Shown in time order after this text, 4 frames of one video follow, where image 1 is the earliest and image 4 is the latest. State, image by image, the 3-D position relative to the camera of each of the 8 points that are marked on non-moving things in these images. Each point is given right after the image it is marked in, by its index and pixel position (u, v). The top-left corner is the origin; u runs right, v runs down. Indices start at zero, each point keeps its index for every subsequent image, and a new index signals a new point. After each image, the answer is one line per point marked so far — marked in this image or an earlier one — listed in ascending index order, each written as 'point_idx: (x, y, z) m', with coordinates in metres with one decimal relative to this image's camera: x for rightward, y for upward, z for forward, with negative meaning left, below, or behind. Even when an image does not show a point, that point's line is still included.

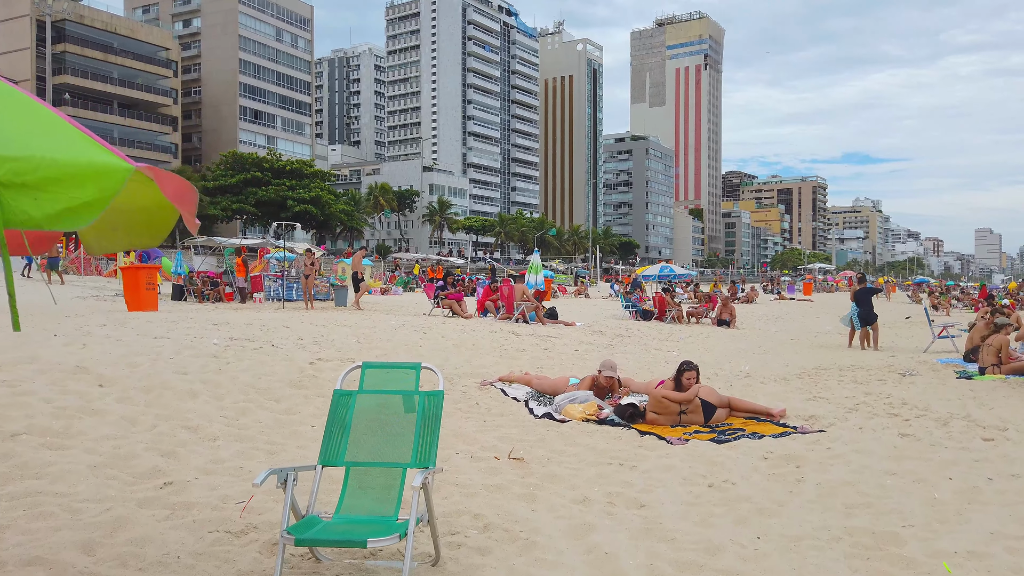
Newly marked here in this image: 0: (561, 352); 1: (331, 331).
0: (+0.6, -0.8, +8.9) m
1: (-2.1, -0.5, +8.8) m
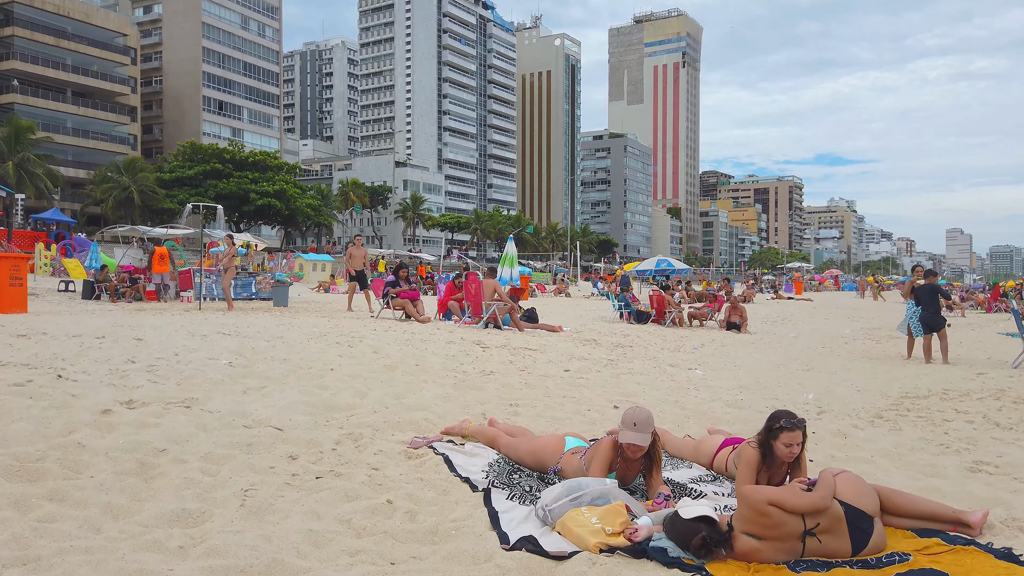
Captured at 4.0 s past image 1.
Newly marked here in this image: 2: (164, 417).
0: (+0.3, -0.7, +6.2) m
1: (-2.4, -0.5, +5.9) m
2: (-1.7, -0.6, +3.7) m
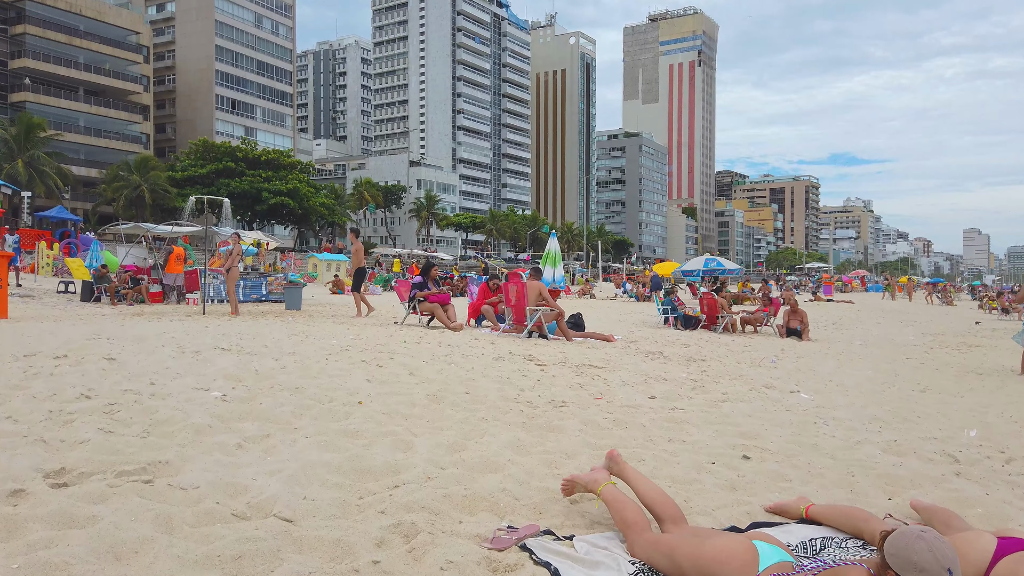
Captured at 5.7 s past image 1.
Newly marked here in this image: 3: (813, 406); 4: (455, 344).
0: (+0.8, -0.8, +4.8) m
1: (-1.9, -0.5, +4.6) m
2: (-1.3, -0.7, +2.3) m
3: (+2.2, -0.9, +5.6) m
4: (-0.5, -0.5, +7.1) m
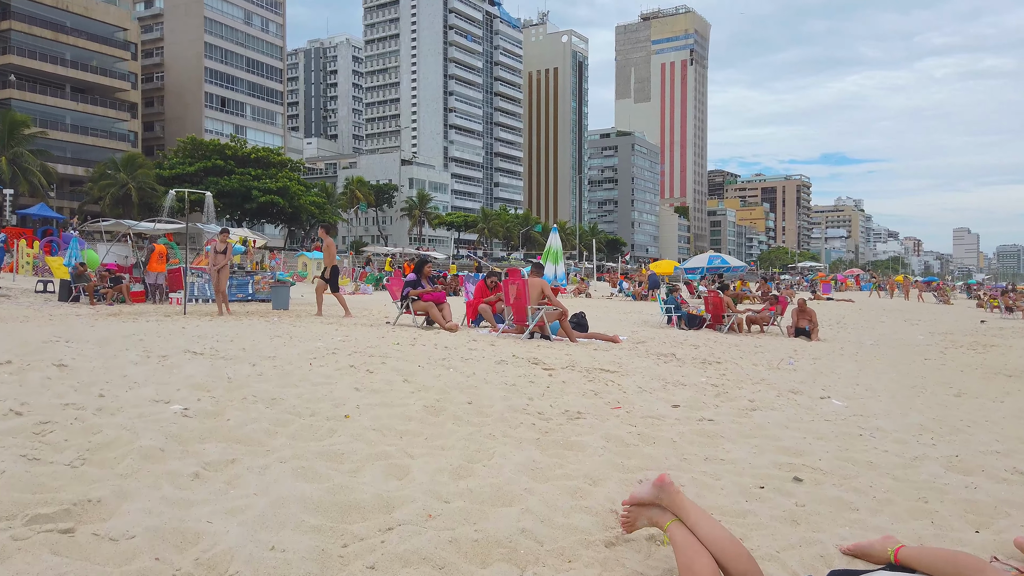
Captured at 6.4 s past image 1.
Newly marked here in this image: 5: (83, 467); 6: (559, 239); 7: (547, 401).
0: (+0.9, -0.7, +4.2) m
1: (-1.8, -0.5, +4.0) m
2: (-1.2, -0.6, +1.8) m
3: (+2.3, -0.9, +5.1) m
4: (-0.5, -0.5, +6.5) m
5: (-1.4, -0.6, +2.5) m
6: (+0.7, +0.8, +12.2) m
7: (+0.2, -0.6, +4.3) m
